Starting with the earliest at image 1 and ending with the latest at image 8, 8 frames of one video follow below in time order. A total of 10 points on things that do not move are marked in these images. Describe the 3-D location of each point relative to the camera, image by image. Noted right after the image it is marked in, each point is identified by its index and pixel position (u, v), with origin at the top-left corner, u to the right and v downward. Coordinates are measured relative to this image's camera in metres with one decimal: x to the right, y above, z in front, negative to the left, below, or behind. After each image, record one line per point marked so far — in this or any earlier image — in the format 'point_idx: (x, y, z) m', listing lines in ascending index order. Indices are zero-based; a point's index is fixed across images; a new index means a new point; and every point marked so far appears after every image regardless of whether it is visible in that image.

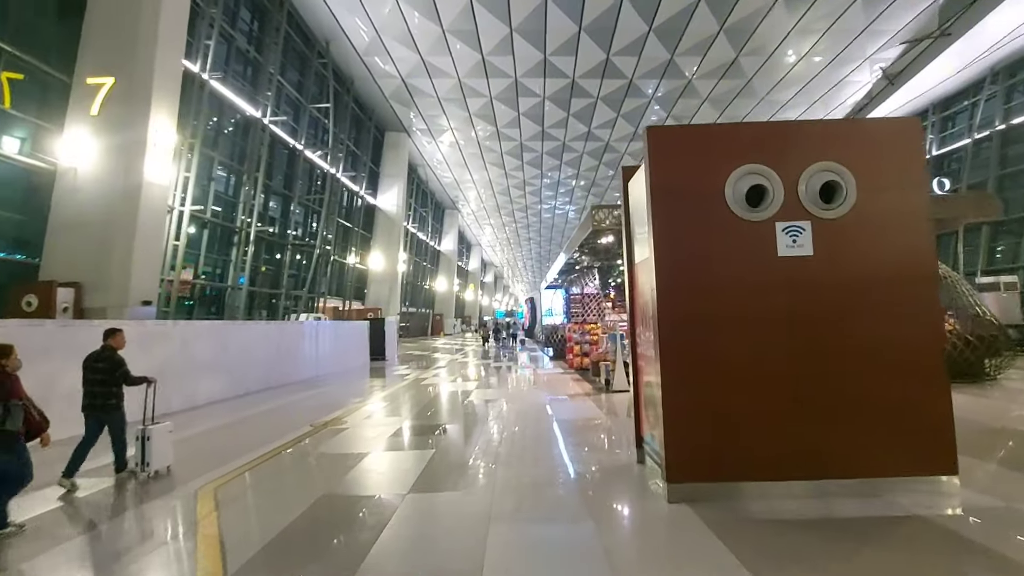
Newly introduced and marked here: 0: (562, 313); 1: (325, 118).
0: (+1.4, -0.7, +14.1) m
1: (-5.3, +4.8, +14.2) m
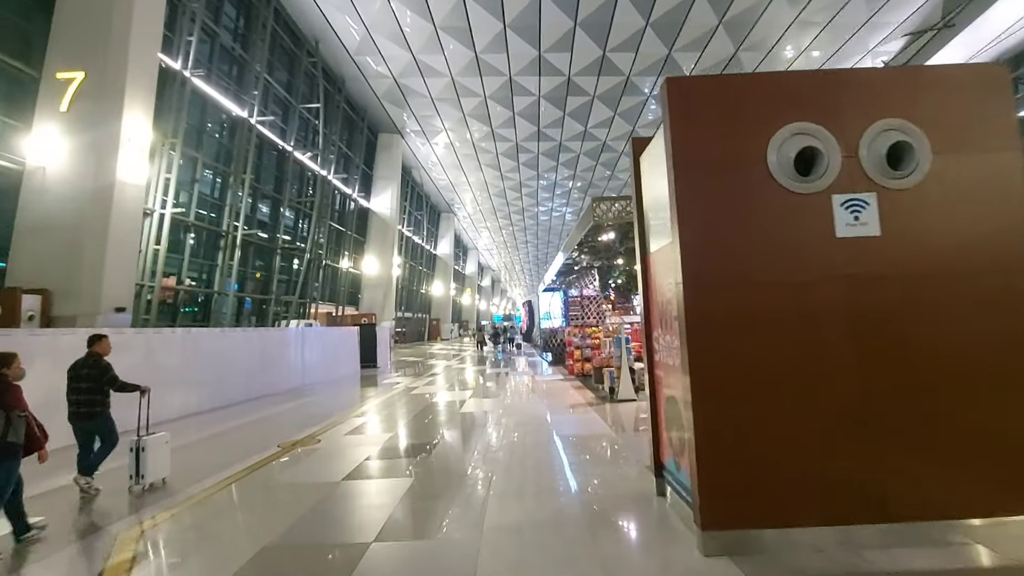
0: (+1.3, -0.8, +13.8) m
1: (-5.5, +4.7, +13.8) m
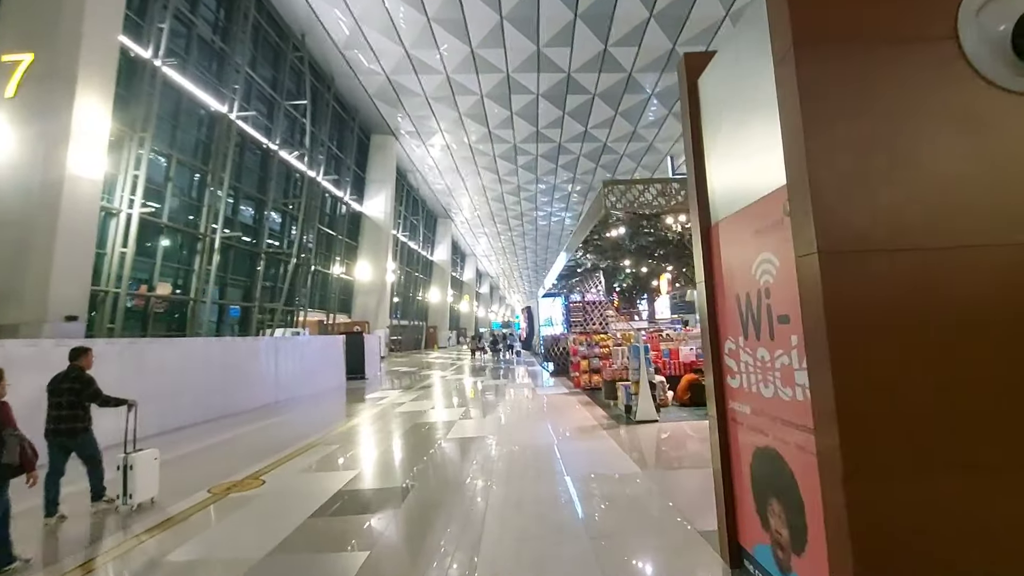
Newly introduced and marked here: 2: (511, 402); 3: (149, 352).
0: (+1.2, -0.9, +13.2) m
1: (-5.5, +4.5, +13.3) m
2: (0.0, -2.0, +8.6) m
3: (-4.5, -0.8, +6.3) m
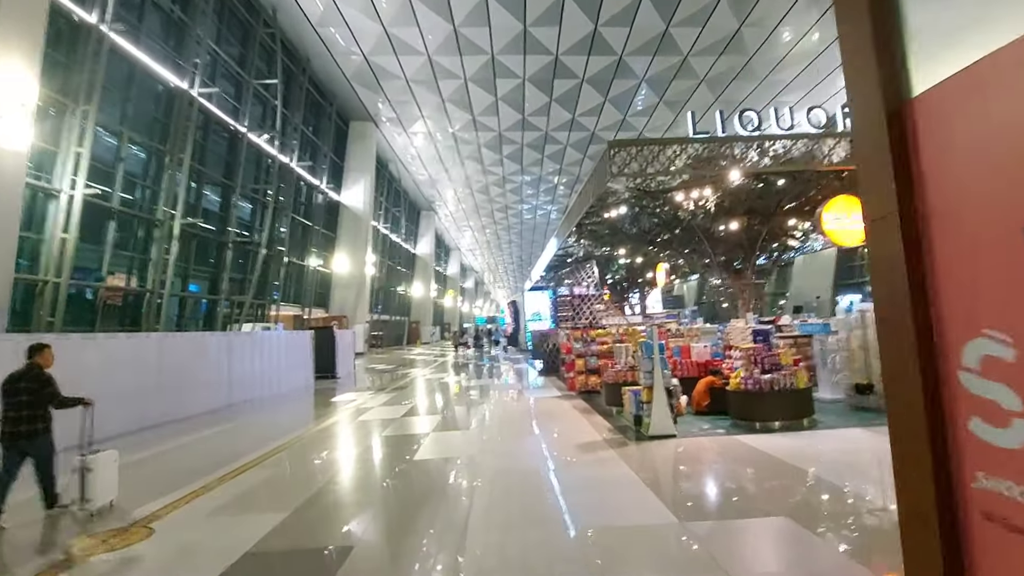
0: (+0.9, -0.7, +12.6) m
1: (-5.9, +4.7, +12.4) m
2: (-0.3, -1.8, +8.0) m
3: (-4.7, -0.7, +5.5) m
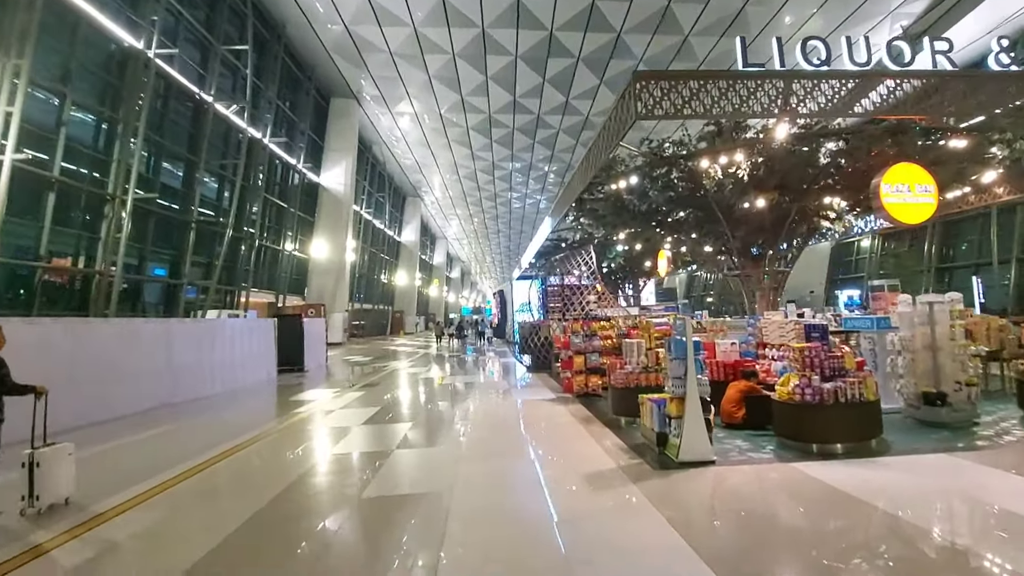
0: (+0.6, -0.5, +11.9) m
1: (-6.1, +5.1, +11.5) m
2: (-0.5, -1.7, +7.4) m
3: (-4.8, -0.5, +4.8) m
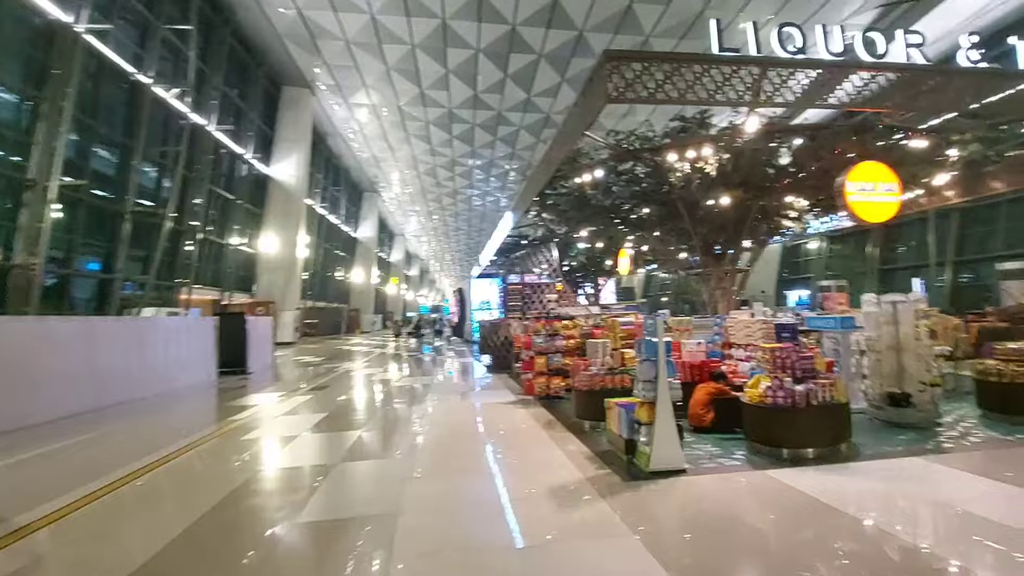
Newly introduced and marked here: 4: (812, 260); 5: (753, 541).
0: (-0.4, -0.5, +11.8) m
1: (-7.0, +5.1, +10.8) m
2: (-1.1, -1.6, +7.1) m
3: (-5.2, -0.4, +4.2) m
4: (+9.0, +0.8, +15.1) m
5: (+1.1, -1.2, +2.4) m
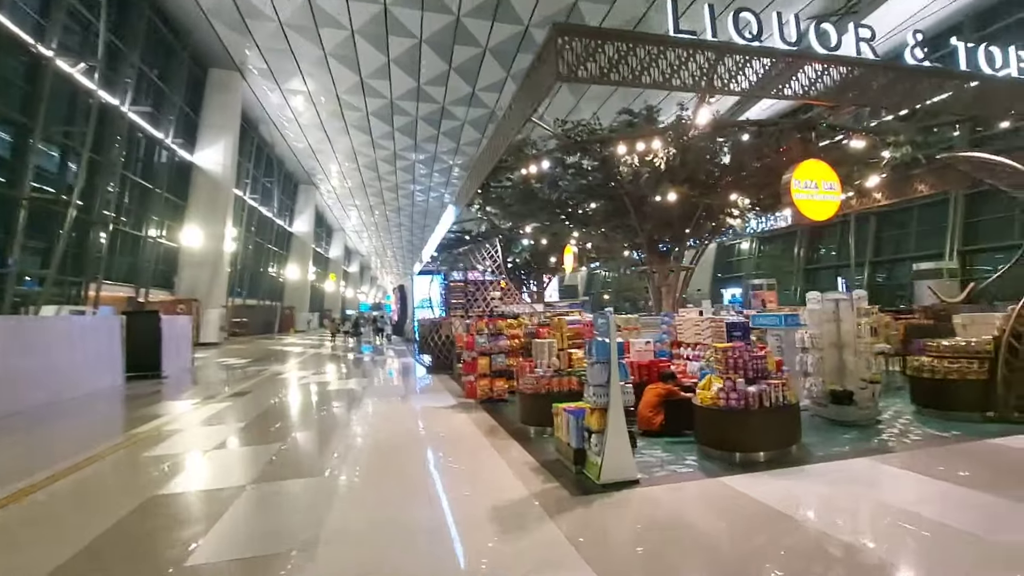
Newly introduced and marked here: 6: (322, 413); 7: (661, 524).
0: (-1.7, -0.4, +11.5) m
1: (-8.1, +5.2, +9.8) m
2: (-1.8, -1.6, +6.8) m
3: (-5.6, -0.4, +3.4) m
4: (+7.3, +0.9, +15.8) m
5: (+0.9, -1.2, +2.3) m
6: (-2.5, -1.6, +6.5) m
7: (+0.8, -1.2, +2.6) m
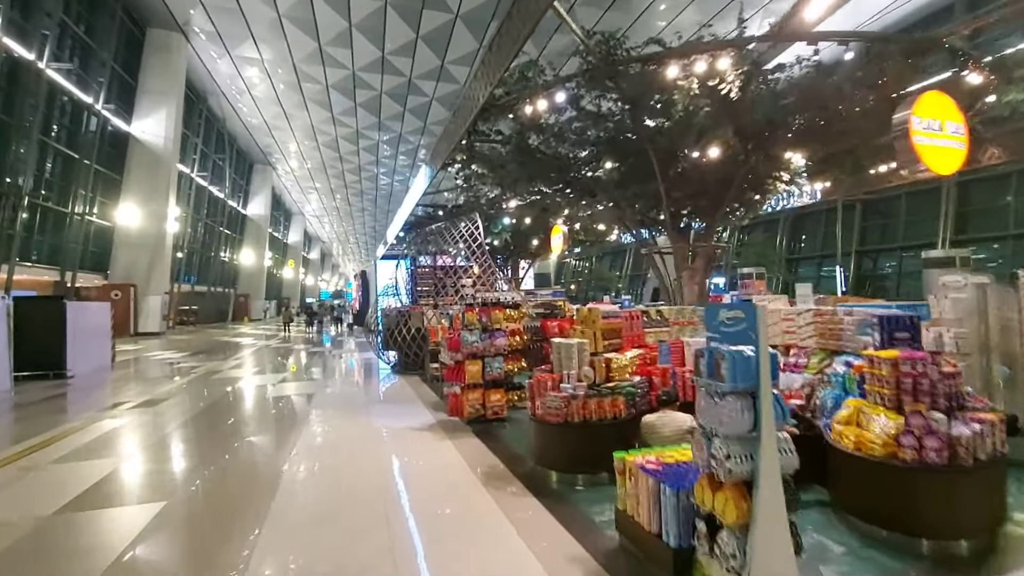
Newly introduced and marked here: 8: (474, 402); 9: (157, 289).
0: (-2.2, -0.1, +10.5) m
1: (-8.5, +5.5, +8.2) m
2: (-2.1, -1.4, +5.8) m
3: (-5.6, -0.2, +2.2) m
4: (+6.4, +1.2, +15.4) m
5: (+0.9, -1.1, +1.5) m
6: (-2.7, -1.4, +5.5) m
7: (+0.8, -1.1, +1.8) m
8: (-0.6, -1.1, +5.7) m
9: (-10.1, 0.0, +14.5) m
